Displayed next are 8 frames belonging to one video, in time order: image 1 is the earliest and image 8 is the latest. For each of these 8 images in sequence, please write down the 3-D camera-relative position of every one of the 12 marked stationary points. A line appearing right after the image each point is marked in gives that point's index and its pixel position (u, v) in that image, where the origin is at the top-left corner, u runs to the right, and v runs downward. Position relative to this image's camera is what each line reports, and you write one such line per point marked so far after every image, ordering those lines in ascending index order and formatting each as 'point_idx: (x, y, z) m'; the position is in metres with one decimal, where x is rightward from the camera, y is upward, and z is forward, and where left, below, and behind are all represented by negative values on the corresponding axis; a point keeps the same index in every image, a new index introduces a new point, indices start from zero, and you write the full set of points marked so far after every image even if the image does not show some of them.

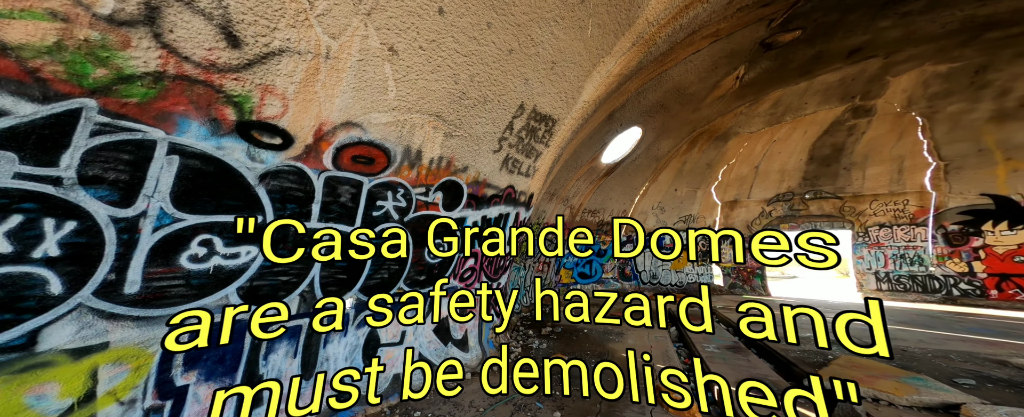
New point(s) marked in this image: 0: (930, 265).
0: (+12.7, -1.7, +9.7) m
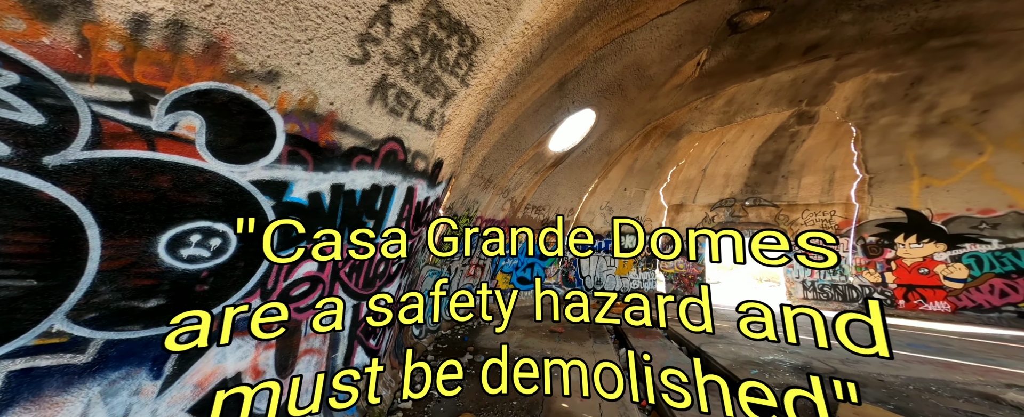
0: (+10.6, -2.1, +10.1) m
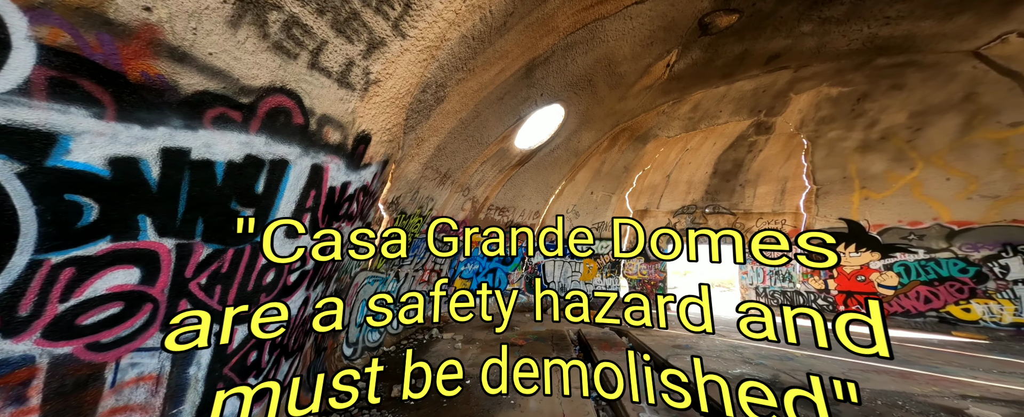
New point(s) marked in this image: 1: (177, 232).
0: (+9.4, -2.4, +10.6) m
1: (-1.5, -0.1, +1.5) m
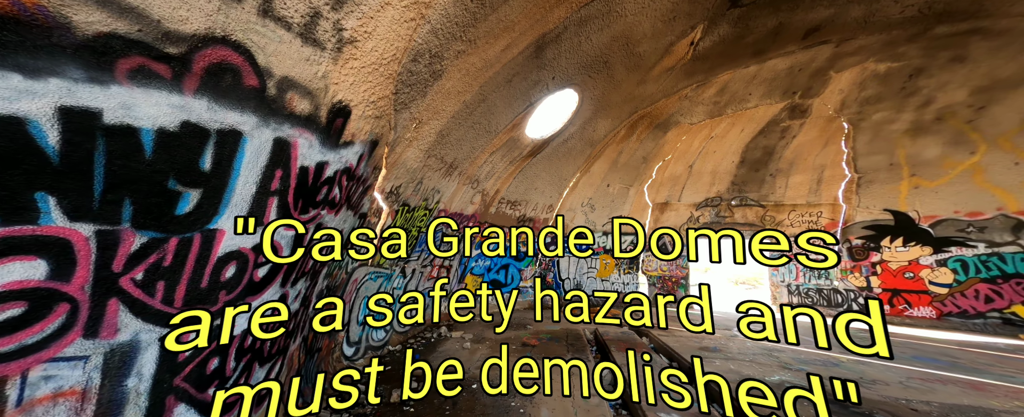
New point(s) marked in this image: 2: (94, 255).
0: (+9.8, -2.1, +9.8) m
1: (-1.5, 0.0, +1.2) m
2: (-1.6, -0.2, +1.2) m
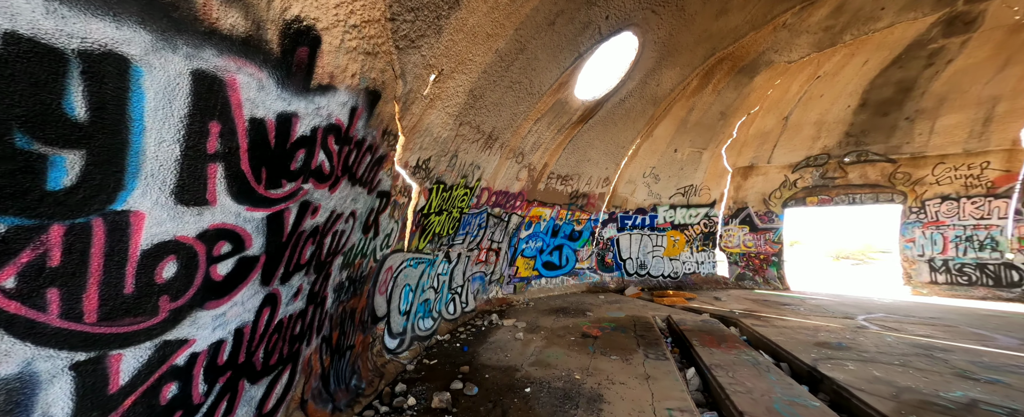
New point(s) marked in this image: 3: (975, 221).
0: (+11.2, -1.0, +7.4) m
1: (-1.5, 0.0, +0.7) m
2: (-1.5, -0.1, +0.8) m
3: (+10.9, -0.3, +7.7) m
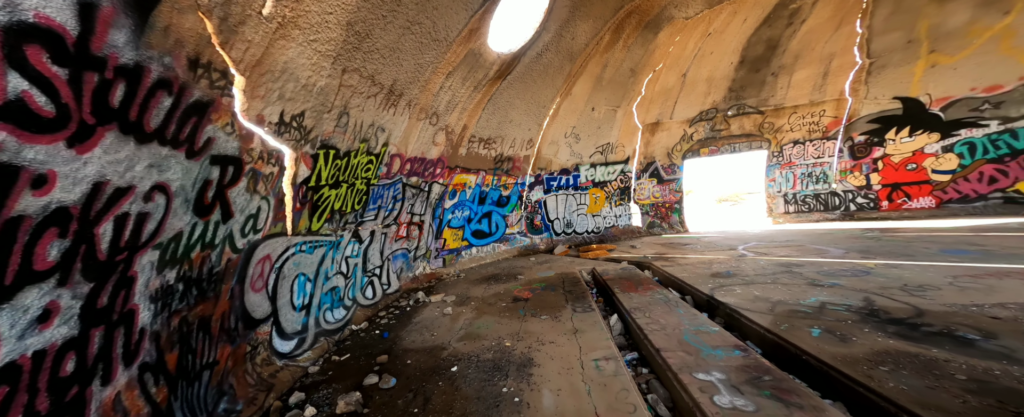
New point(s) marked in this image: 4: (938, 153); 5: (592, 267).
0: (+9.3, +0.7, +9.3) m
1: (-1.7, 0.0, 0.0) m
2: (-1.7, -0.1, +0.1) m
3: (+8.9, +1.4, +9.4) m
4: (+10.7, +1.3, +8.1) m
5: (+1.7, -1.2, +6.6) m
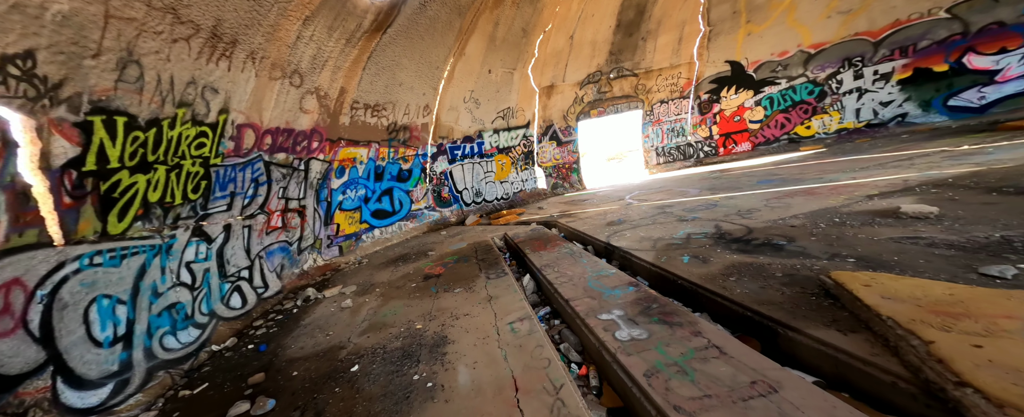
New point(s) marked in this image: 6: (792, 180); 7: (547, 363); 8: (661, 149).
0: (+6.2, +2.5, +11.0) m
1: (-1.7, -0.1, -0.7) m
2: (-1.7, -0.3, -0.7) m
3: (+5.7, +3.1, +11.0) m
4: (+7.8, +3.2, +10.2) m
5: (-0.2, -0.5, +6.6) m
6: (+5.5, +0.5, +6.1) m
7: (+0.3, -1.2, +2.4) m
8: (+5.4, +2.1, +11.3) m
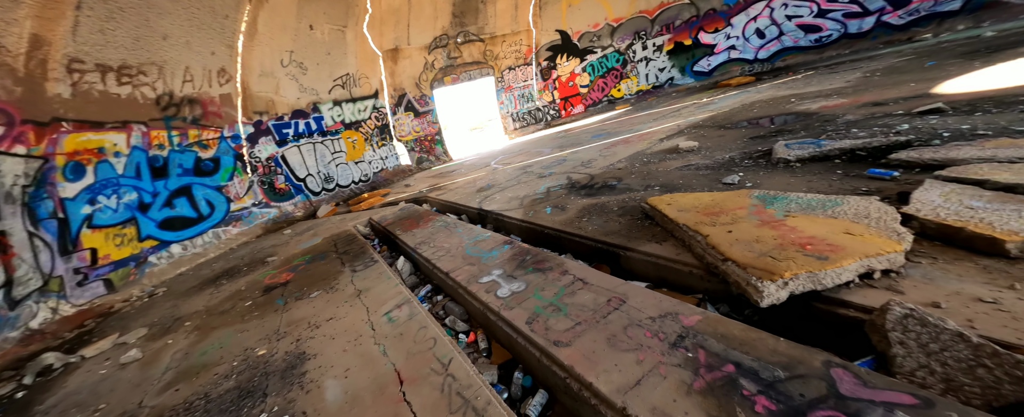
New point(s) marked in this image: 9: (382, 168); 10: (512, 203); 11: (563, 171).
0: (+0.9, +4.1, +11.9) m
1: (-1.3, -0.4, -1.5) m
2: (-1.3, -0.6, -1.5) m
3: (+0.4, +4.7, +11.6) m
4: (+2.7, +5.1, +11.7) m
5: (-2.7, -0.2, +5.8) m
6: (+2.5, +1.8, +7.4) m
7: (-0.6, -1.0, +2.2) m
8: (+0.2, +3.6, +11.9) m
9: (-3.8, +1.2, +8.9) m
10: (0.0, +0.1, +4.7) m
11: (+0.9, +0.7, +5.4) m
